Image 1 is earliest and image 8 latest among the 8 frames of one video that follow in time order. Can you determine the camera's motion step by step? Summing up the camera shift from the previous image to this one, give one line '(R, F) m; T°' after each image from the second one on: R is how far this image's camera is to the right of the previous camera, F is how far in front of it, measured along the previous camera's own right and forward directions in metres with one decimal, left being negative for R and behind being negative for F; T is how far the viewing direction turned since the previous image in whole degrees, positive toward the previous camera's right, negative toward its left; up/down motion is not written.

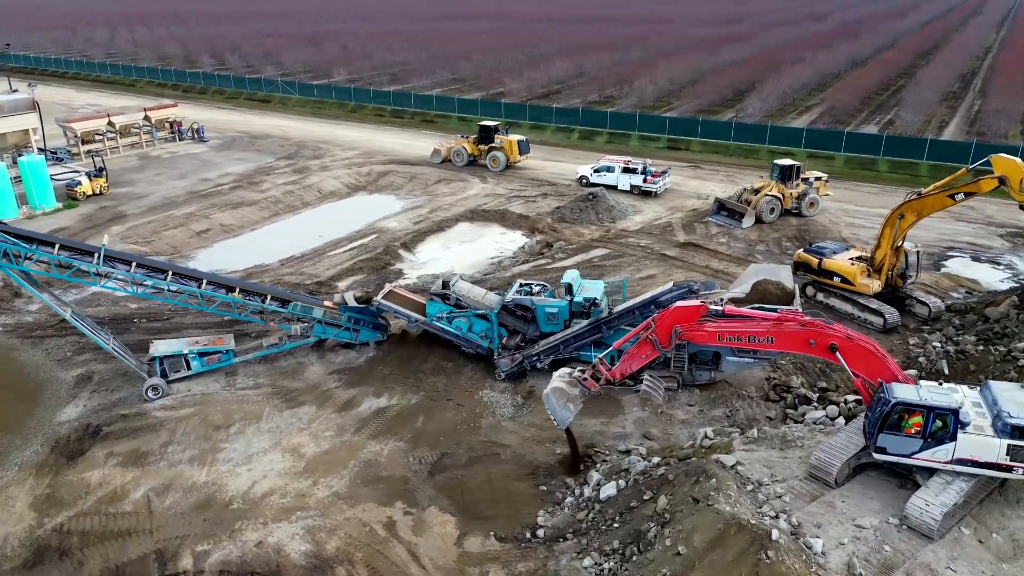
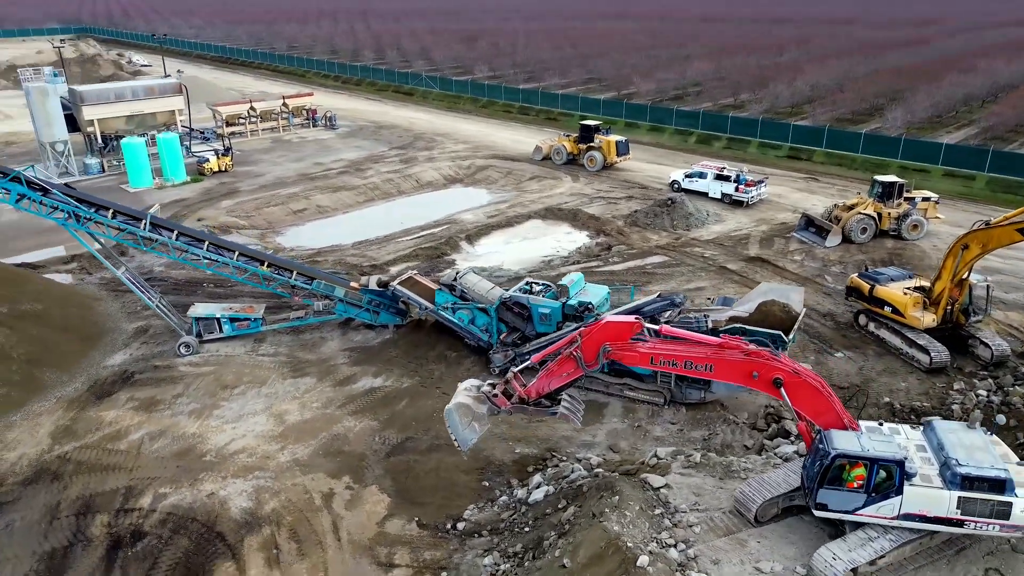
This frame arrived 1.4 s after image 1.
(+3.0, +0.3) m; -12°
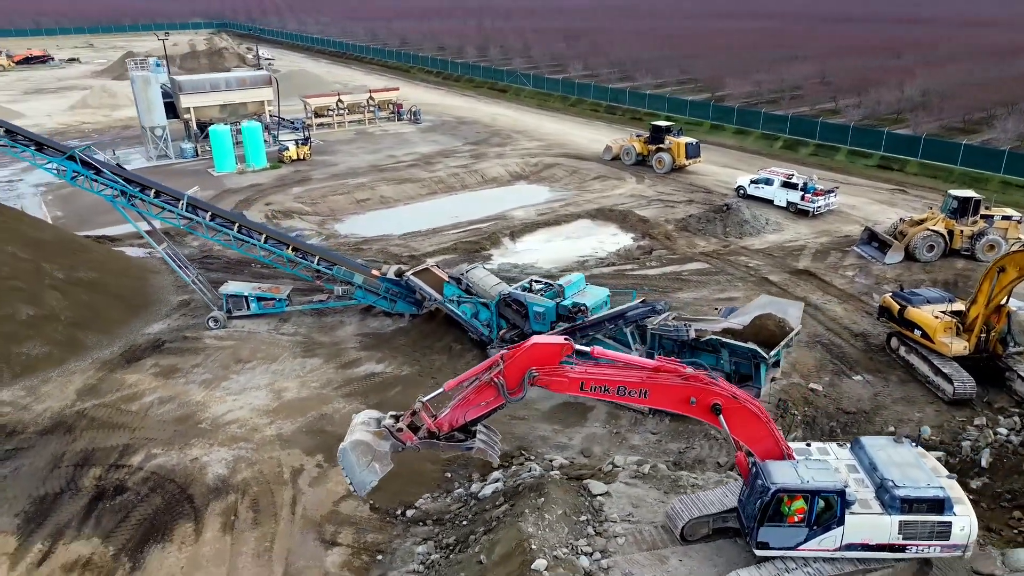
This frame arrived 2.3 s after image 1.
(+2.0, +0.1) m; -9°
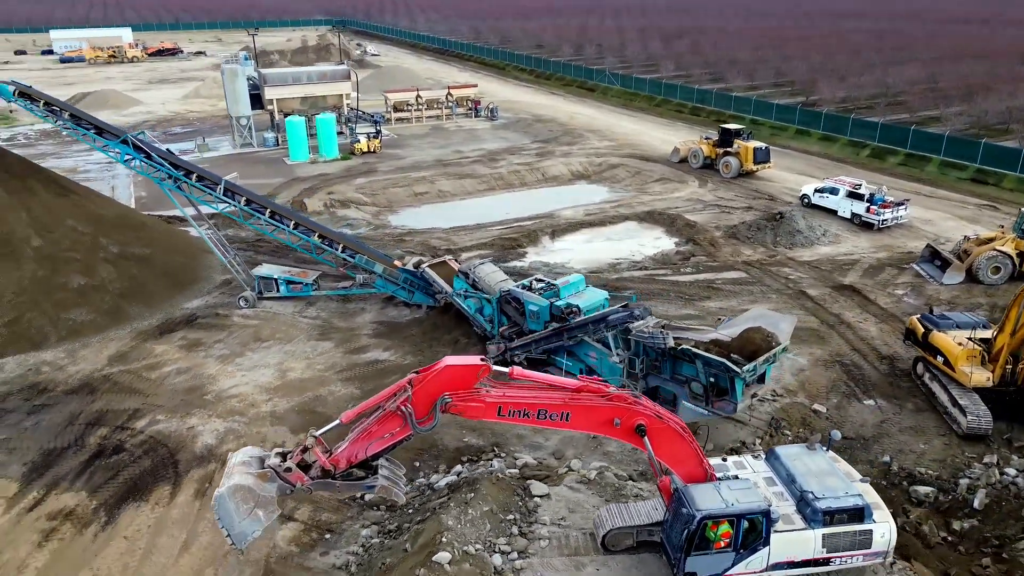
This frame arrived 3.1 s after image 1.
(+1.9, +0.1) m; -8°
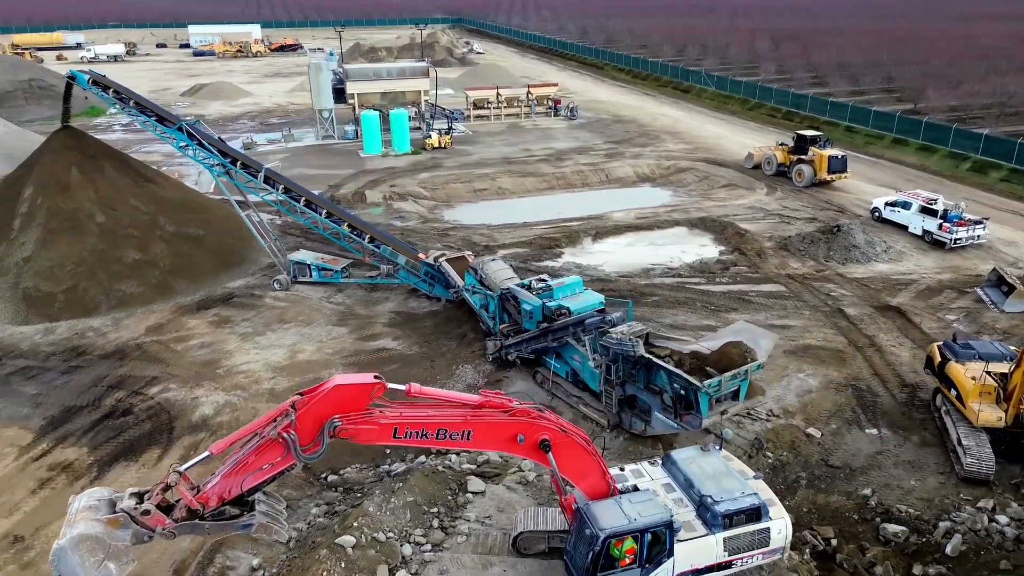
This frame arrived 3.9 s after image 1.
(+2.0, +0.1) m; -8°
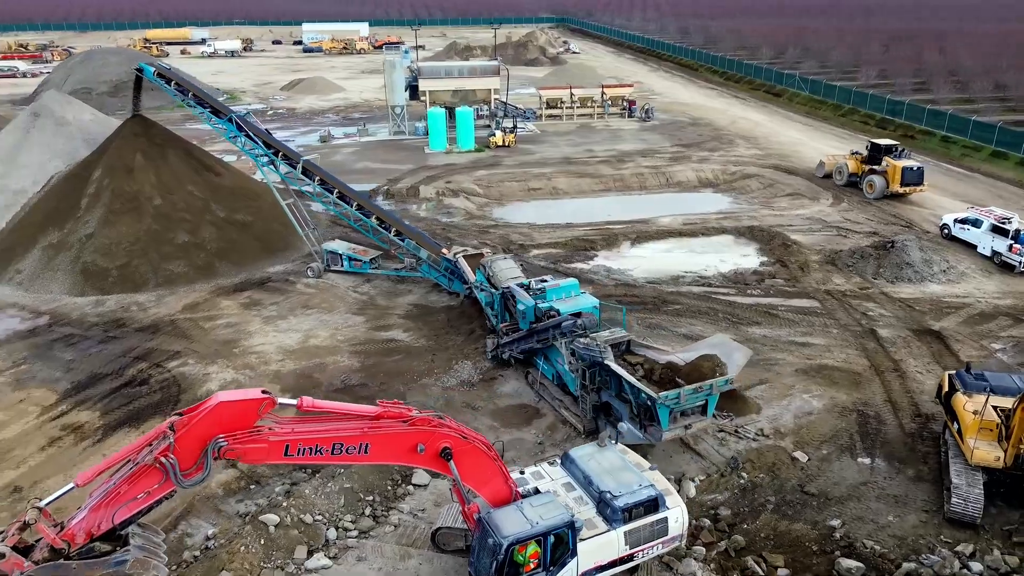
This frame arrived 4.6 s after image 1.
(+1.9, +0.1) m; -8°
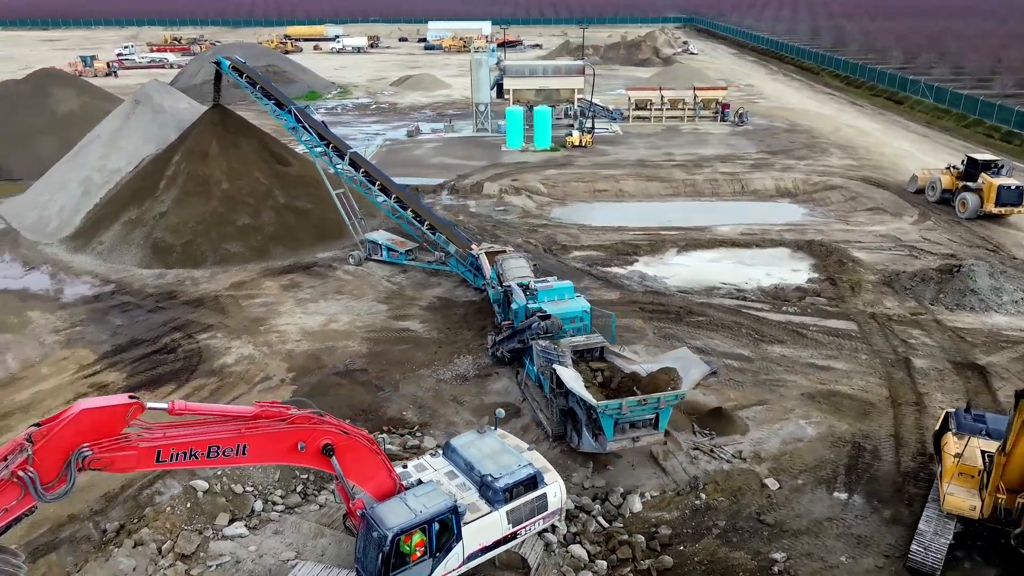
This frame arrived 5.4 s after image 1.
(+2.2, +0.1) m; -9°
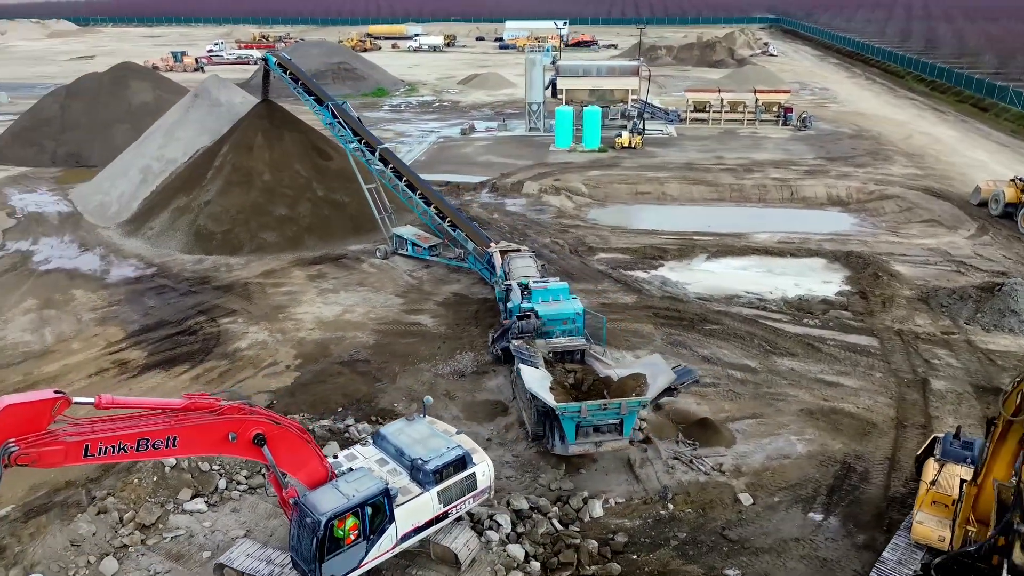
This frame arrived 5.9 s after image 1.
(+1.4, 0.0) m; -6°
